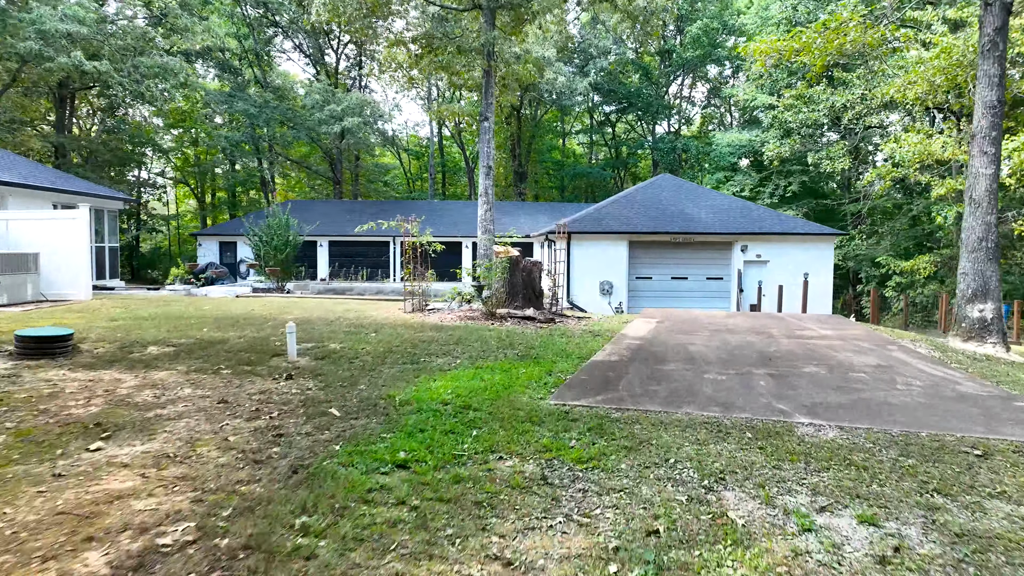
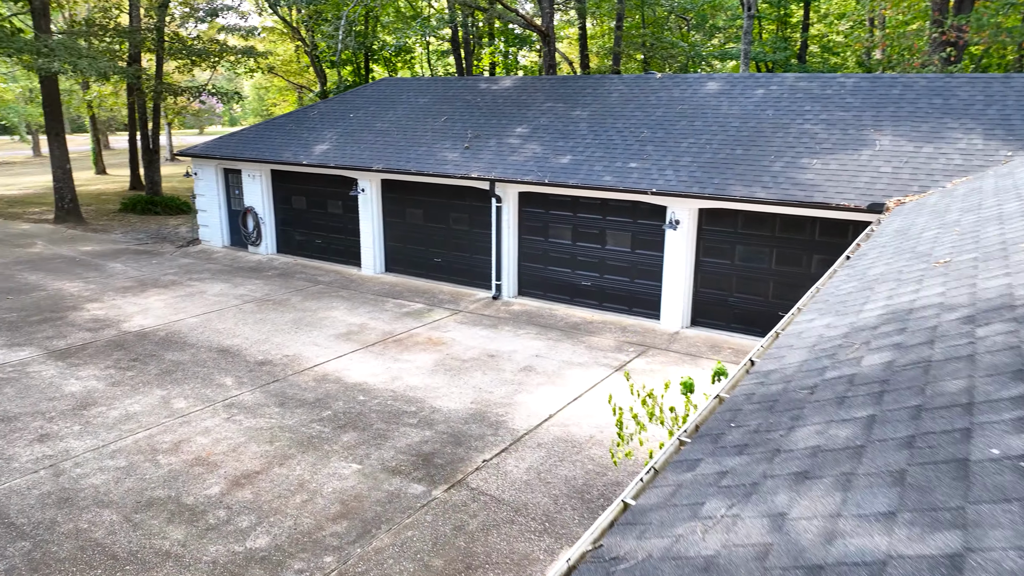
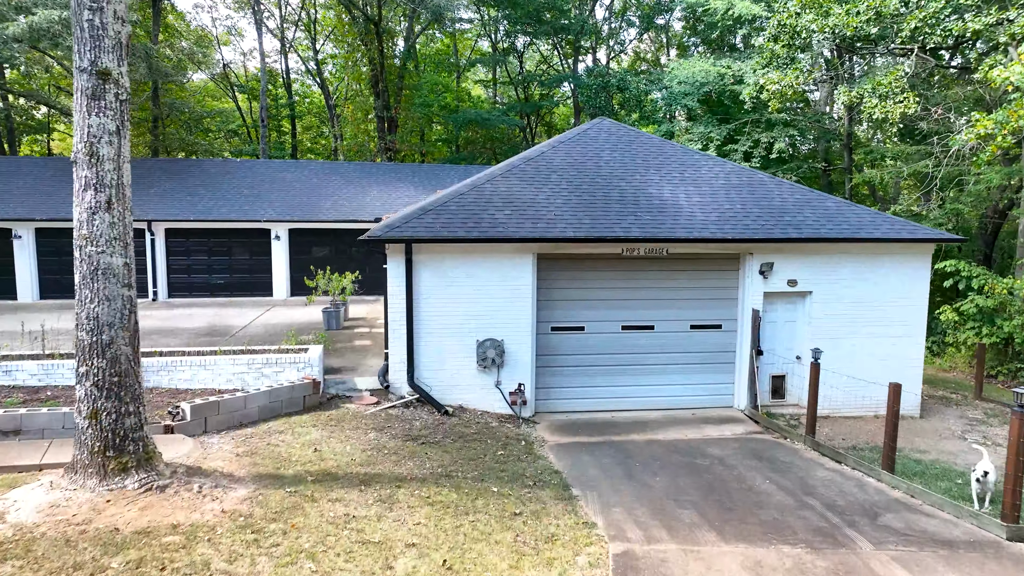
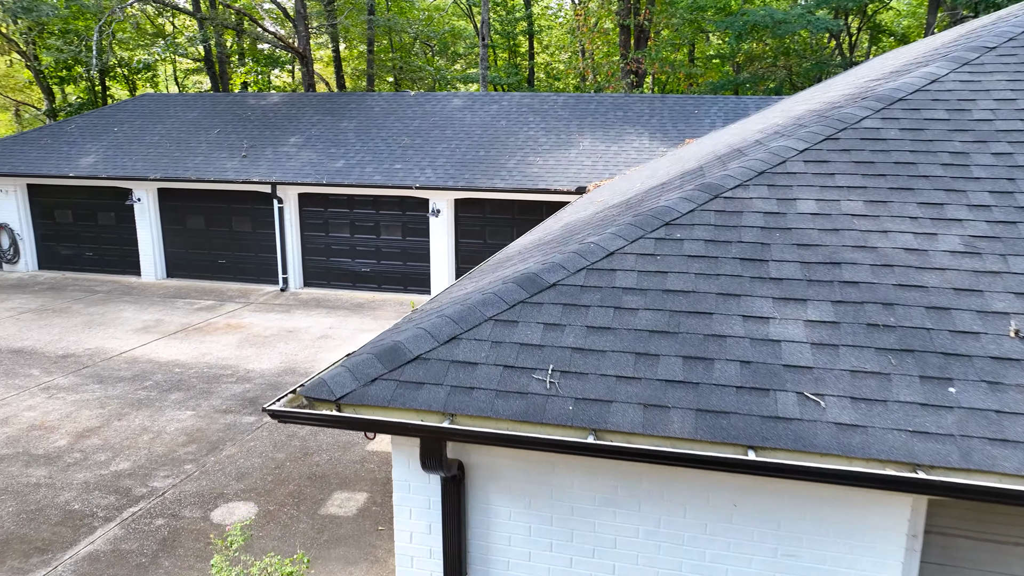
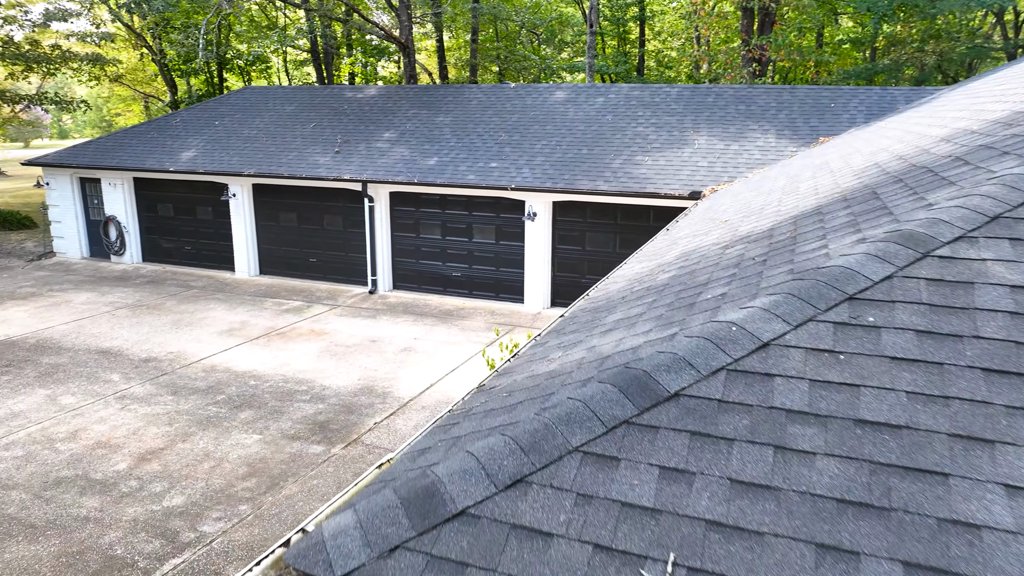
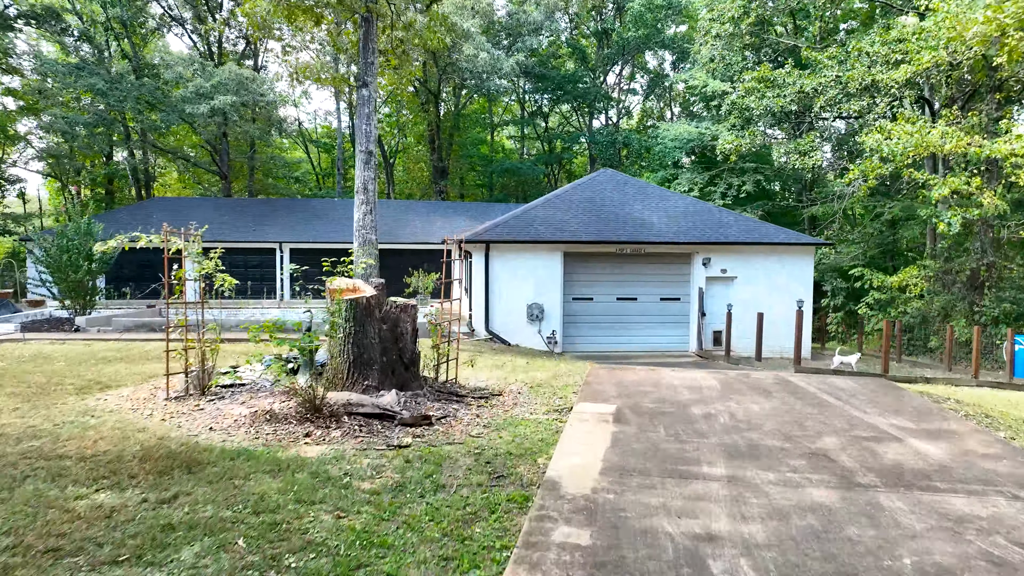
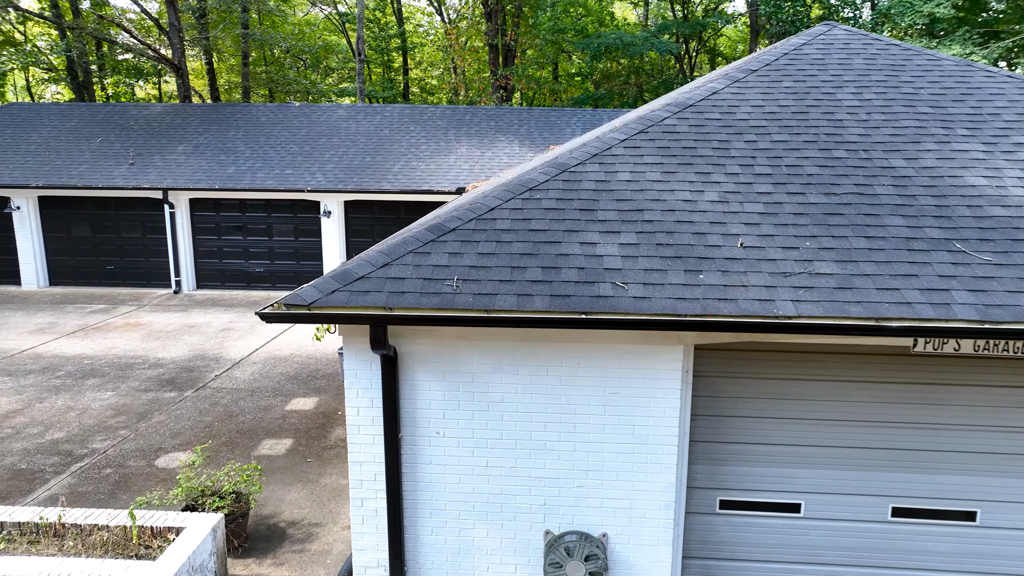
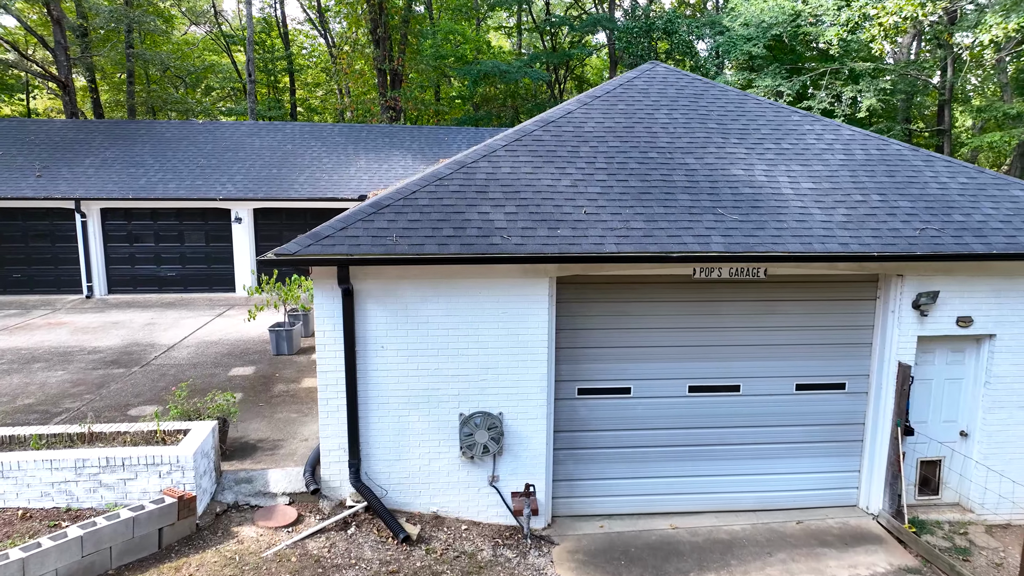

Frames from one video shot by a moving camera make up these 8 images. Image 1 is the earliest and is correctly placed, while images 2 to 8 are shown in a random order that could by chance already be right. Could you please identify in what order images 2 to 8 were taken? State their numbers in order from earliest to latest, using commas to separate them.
6, 3, 8, 7, 4, 5, 2
